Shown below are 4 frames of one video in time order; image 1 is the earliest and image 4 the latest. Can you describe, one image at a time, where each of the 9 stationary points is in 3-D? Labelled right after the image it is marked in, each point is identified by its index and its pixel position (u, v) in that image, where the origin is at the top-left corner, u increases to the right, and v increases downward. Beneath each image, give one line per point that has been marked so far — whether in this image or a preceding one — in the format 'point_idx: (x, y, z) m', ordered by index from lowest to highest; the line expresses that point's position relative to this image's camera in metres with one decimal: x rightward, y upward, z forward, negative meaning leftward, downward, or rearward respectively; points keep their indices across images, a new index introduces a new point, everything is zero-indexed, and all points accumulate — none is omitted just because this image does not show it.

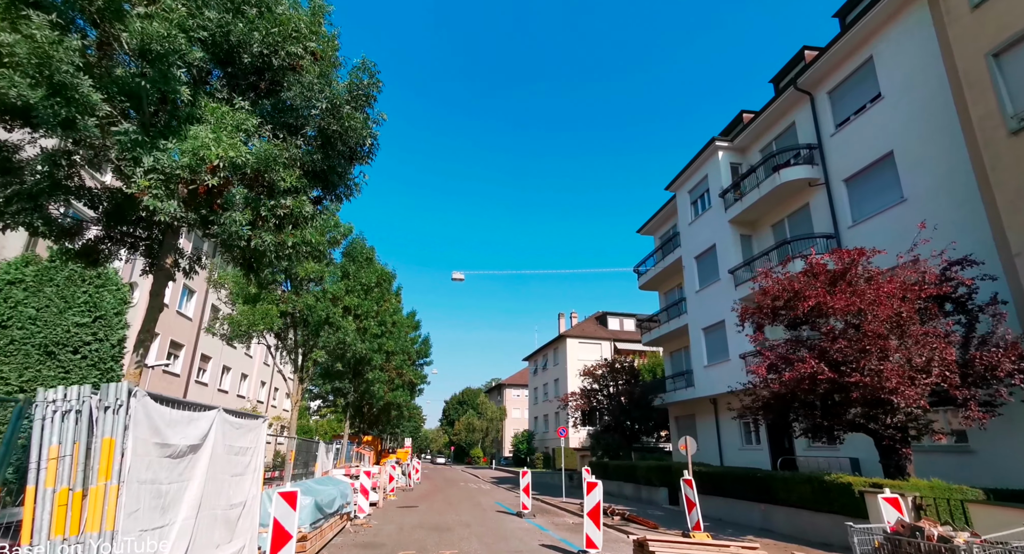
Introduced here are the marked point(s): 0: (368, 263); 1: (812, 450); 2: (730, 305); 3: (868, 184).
0: (-4.8, +0.5, +17.8) m
1: (+8.8, -5.1, +15.7) m
2: (+7.6, -1.0, +18.7) m
3: (+9.4, +2.4, +14.1) m
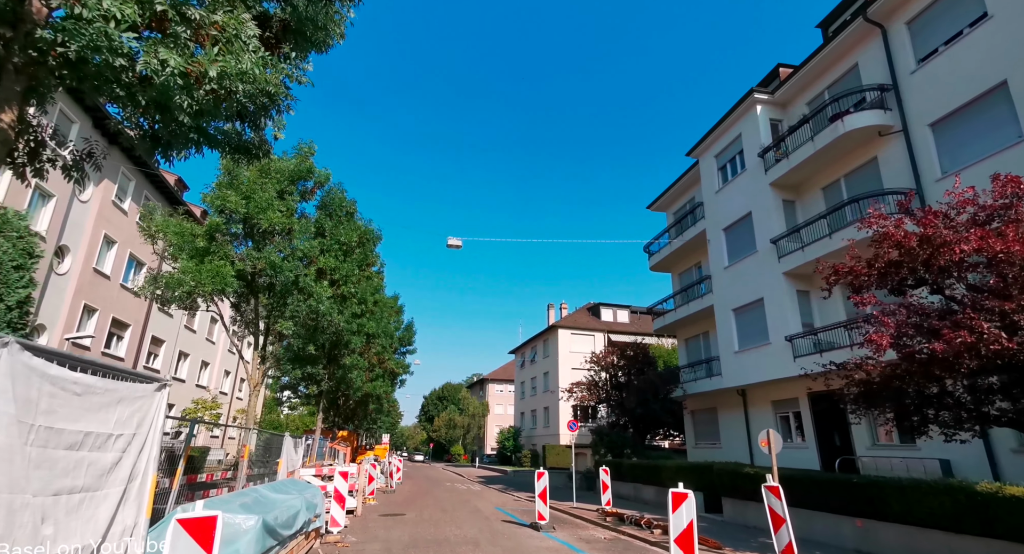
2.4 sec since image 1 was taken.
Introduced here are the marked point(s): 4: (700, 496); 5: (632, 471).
0: (-4.6, +1.6, +14.7) m
1: (+9.1, -4.3, +13.2) m
2: (+7.8, -0.1, +16.2) m
3: (+9.8, +3.2, +11.6) m
4: (+5.0, -5.8, +14.1) m
5: (+4.1, -6.6, +18.1) m
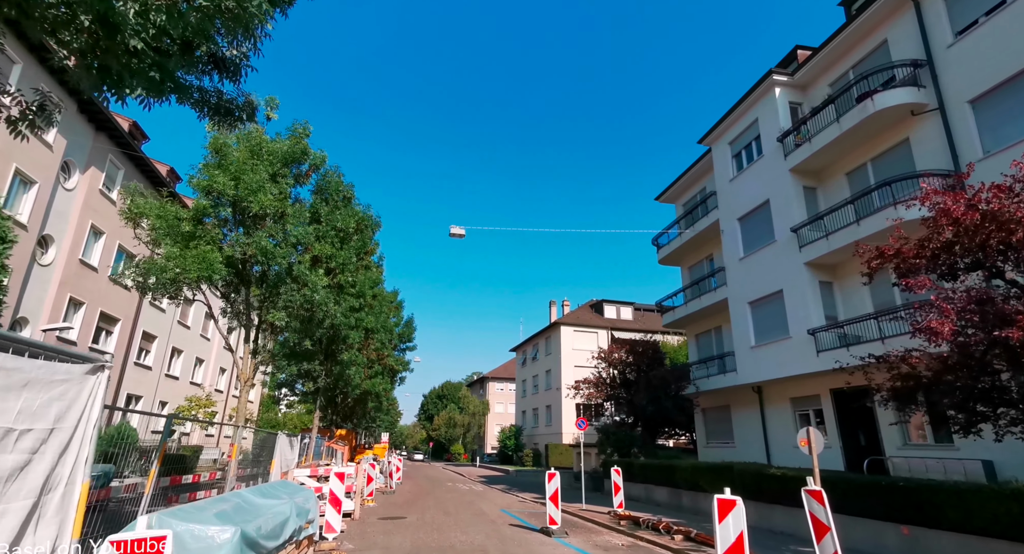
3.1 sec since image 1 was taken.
0: (-4.4, +1.9, +13.9) m
1: (+9.3, -4.0, +12.4) m
2: (+8.0, +0.2, +15.4) m
3: (+10.0, +3.5, +10.8) m
4: (+5.2, -5.5, +13.3) m
5: (+4.3, -6.3, +17.3) m
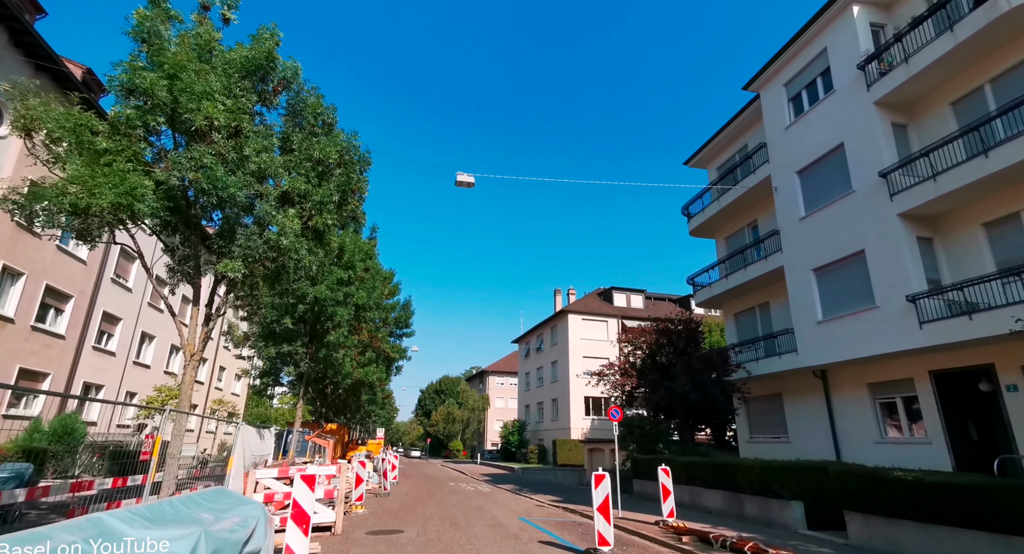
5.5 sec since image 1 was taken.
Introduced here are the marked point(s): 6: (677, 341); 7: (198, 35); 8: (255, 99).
0: (-3.8, +2.9, +10.9) m
1: (+9.8, -3.0, +9.6) m
2: (+8.5, +1.2, +12.5) m
3: (+10.6, +4.5, +7.9) m
4: (+5.7, -4.5, +10.5) m
5: (+4.8, -5.3, +14.4) m
6: (+5.8, -2.3, +18.9) m
7: (-5.5, +4.3, +9.3) m
8: (-4.9, +3.4, +10.1) m
